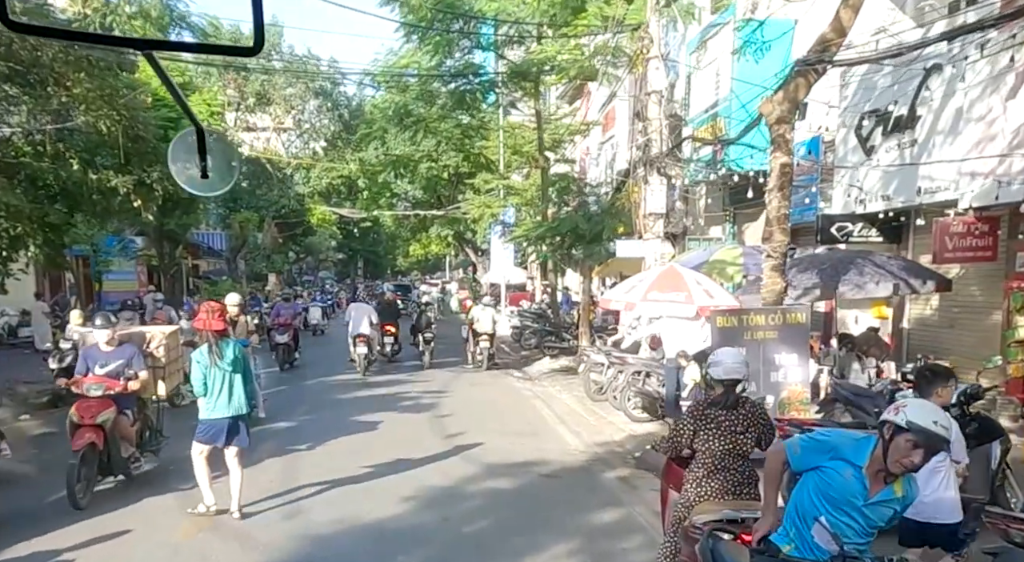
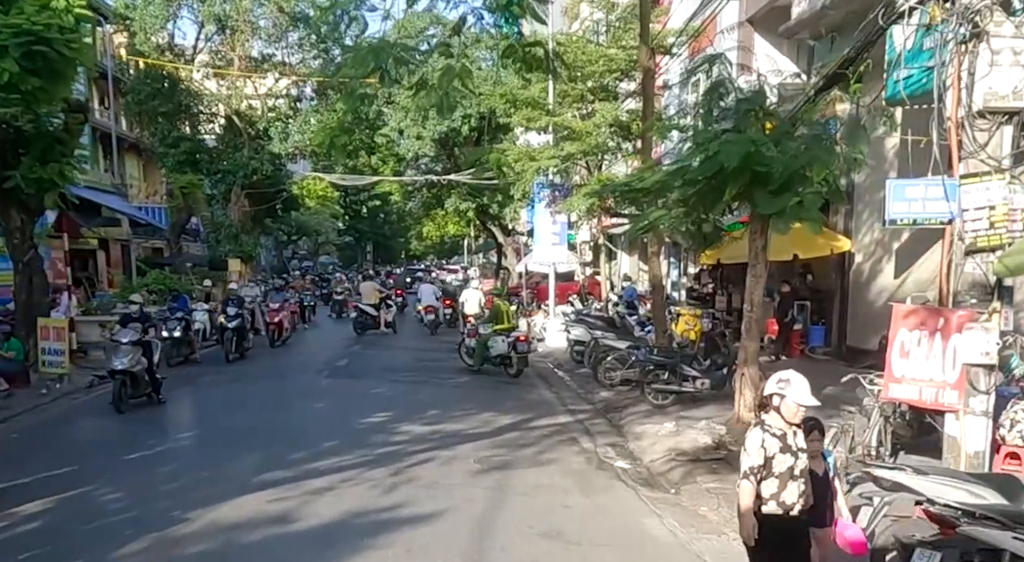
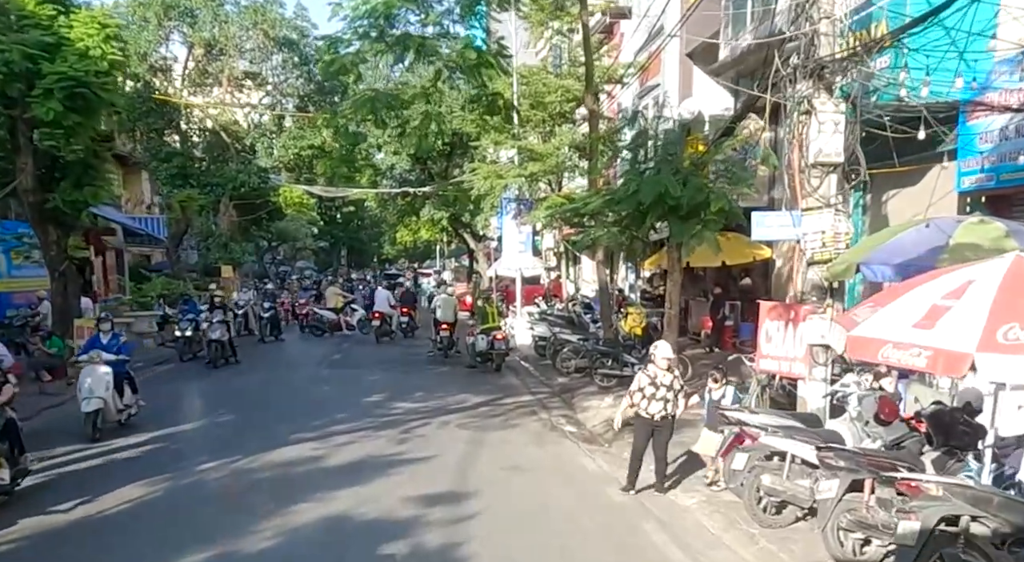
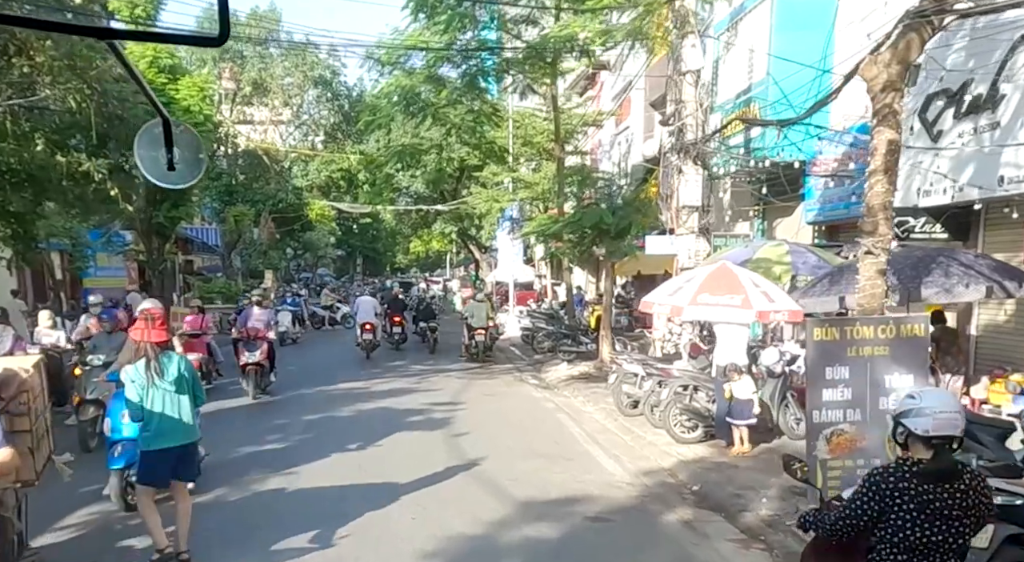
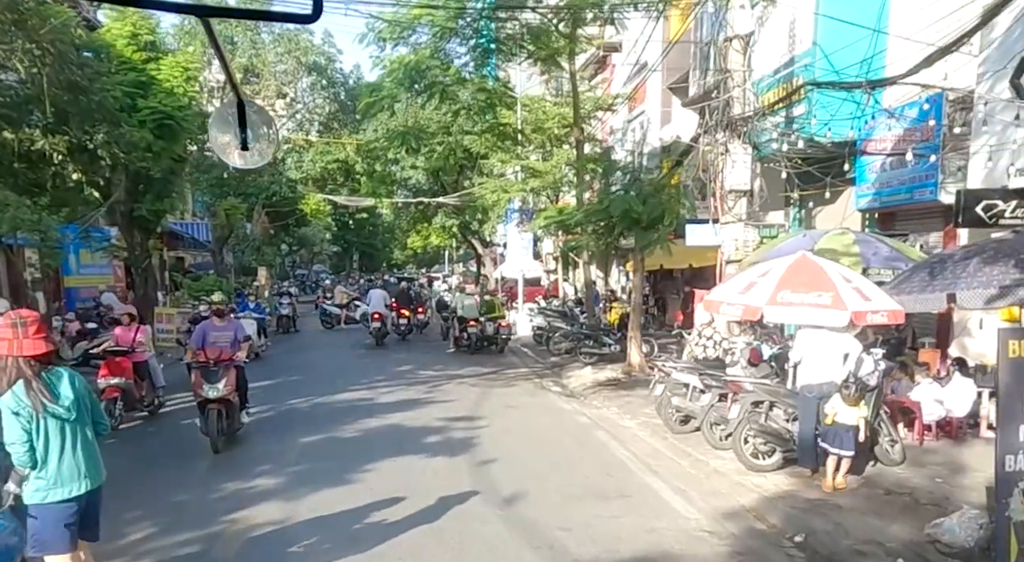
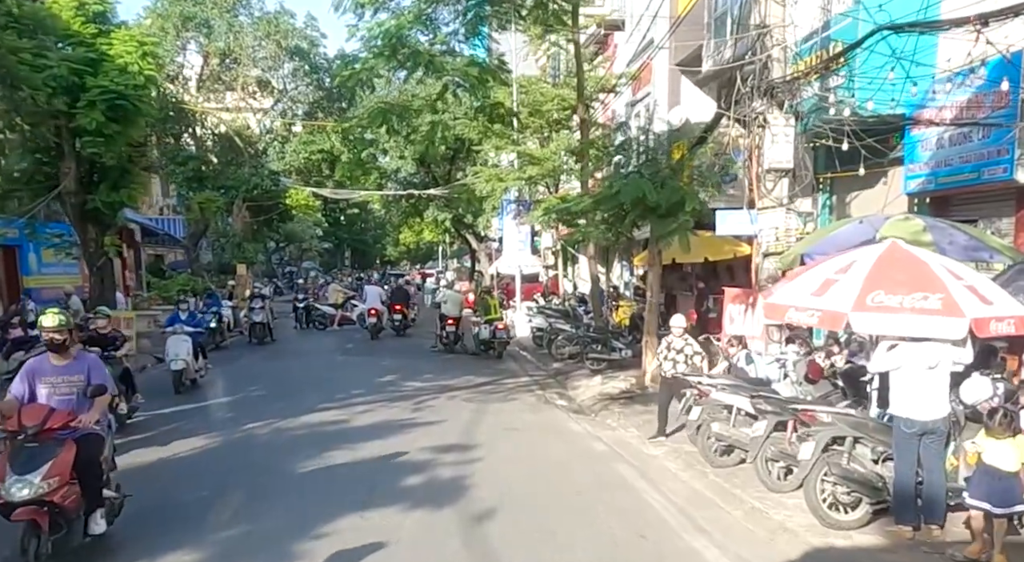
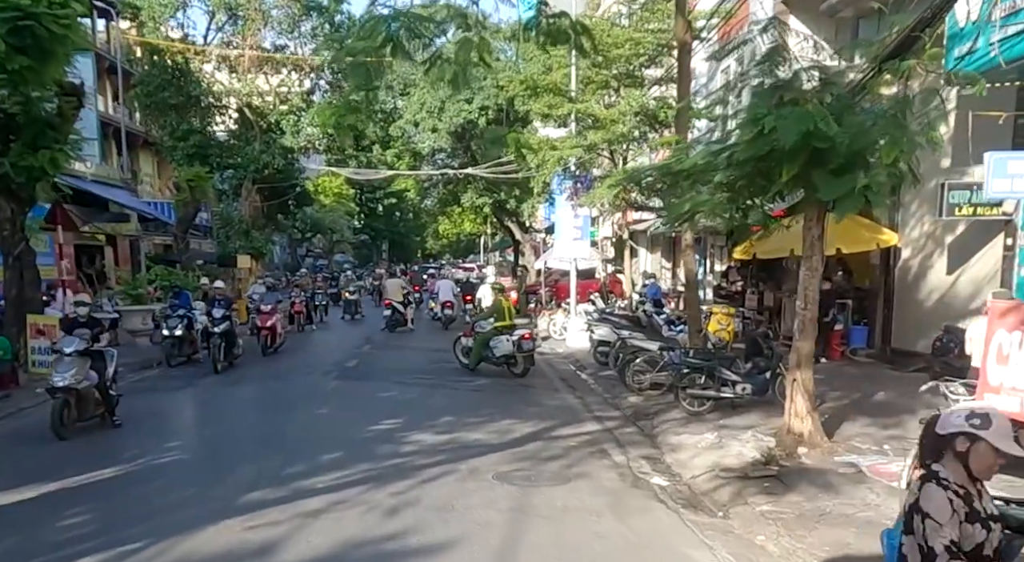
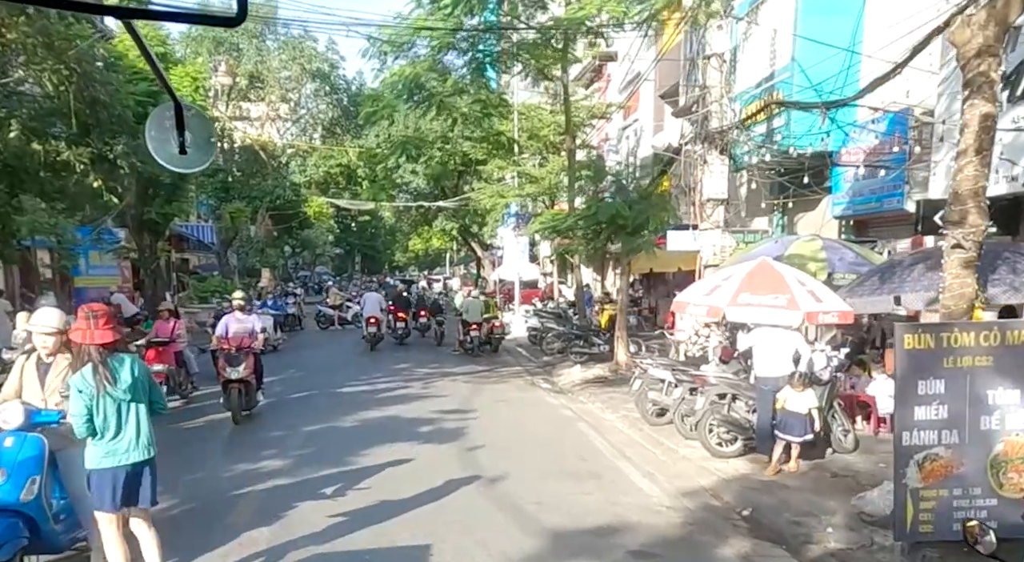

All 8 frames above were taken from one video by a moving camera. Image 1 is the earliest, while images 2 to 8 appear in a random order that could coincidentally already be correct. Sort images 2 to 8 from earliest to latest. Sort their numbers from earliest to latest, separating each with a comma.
4, 8, 5, 6, 3, 2, 7
